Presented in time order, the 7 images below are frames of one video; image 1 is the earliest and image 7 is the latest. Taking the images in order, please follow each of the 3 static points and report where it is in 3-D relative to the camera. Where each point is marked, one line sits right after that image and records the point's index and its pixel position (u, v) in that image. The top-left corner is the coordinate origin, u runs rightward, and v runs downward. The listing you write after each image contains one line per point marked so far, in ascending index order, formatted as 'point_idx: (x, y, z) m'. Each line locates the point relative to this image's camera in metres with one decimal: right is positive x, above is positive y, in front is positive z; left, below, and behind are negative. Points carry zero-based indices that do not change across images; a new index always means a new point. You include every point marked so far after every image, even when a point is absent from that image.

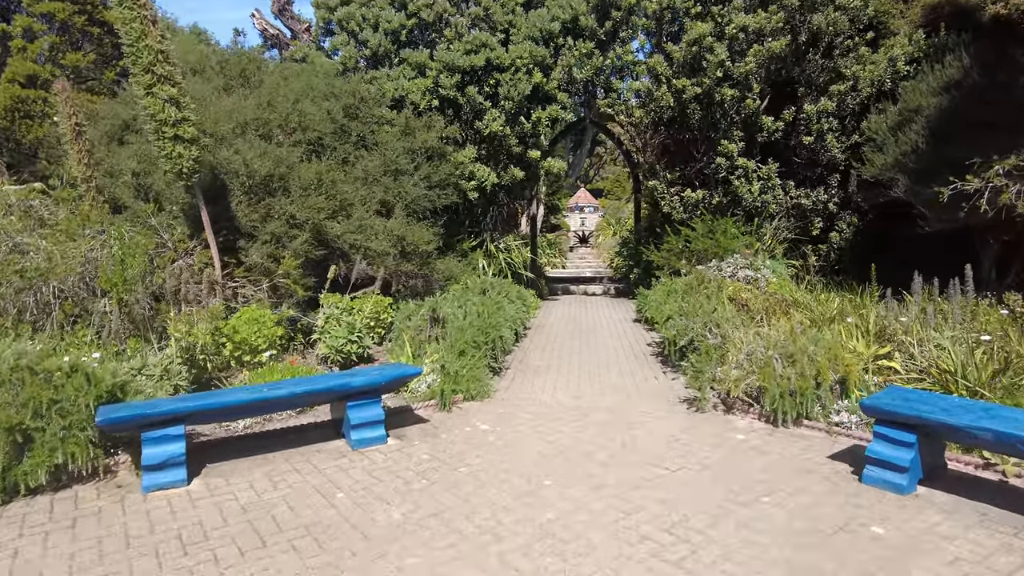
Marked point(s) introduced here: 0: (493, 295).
0: (-0.2, -0.1, +8.7) m
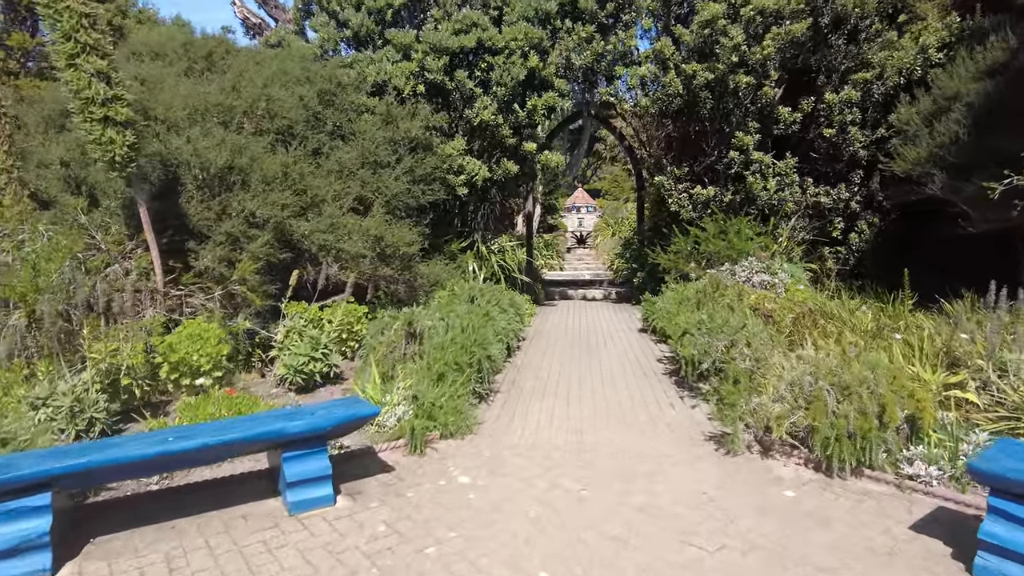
0: (-0.3, -0.2, +7.7) m
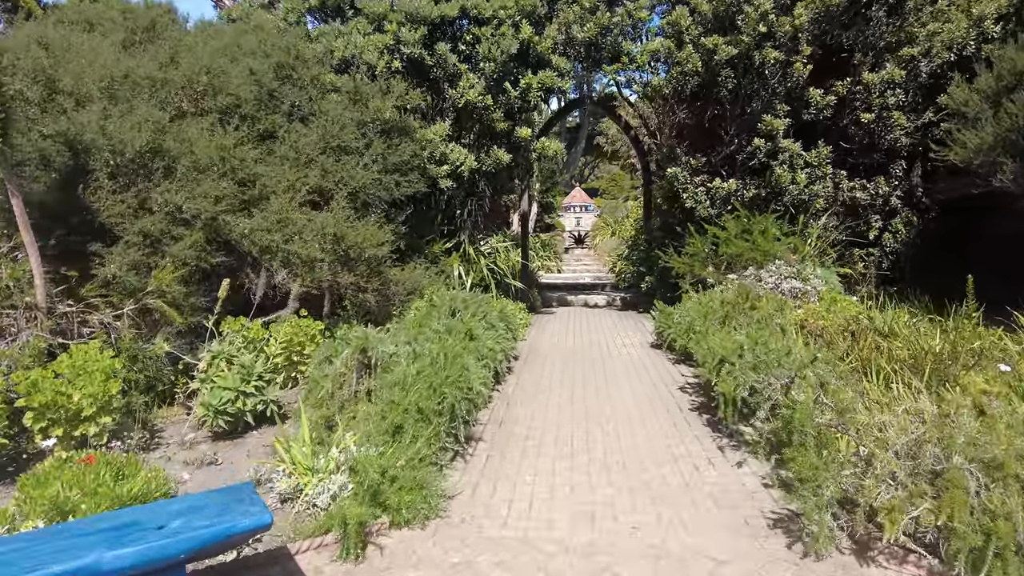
0: (-0.4, -0.3, +6.4) m
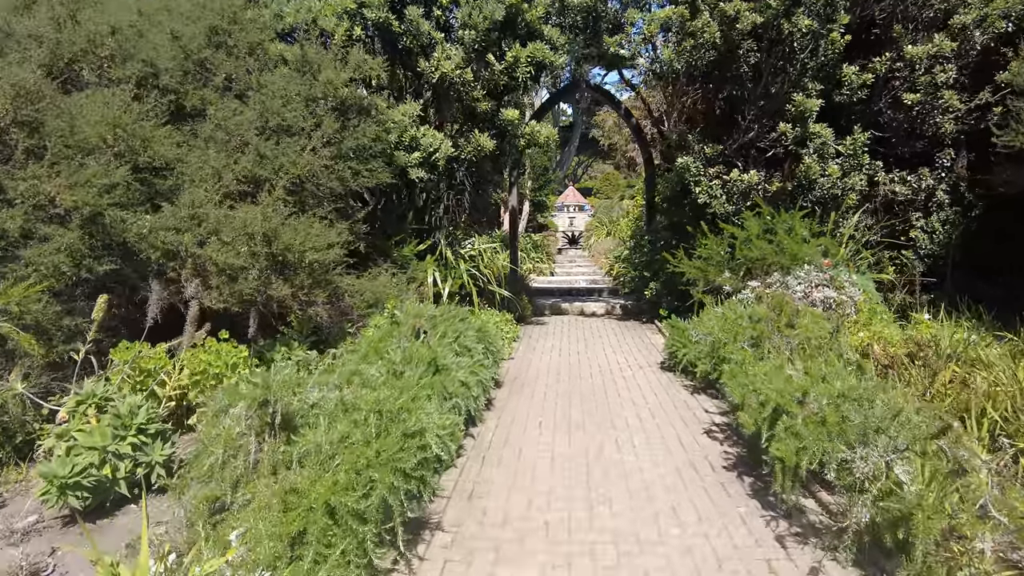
0: (-0.6, -0.4, +5.0) m
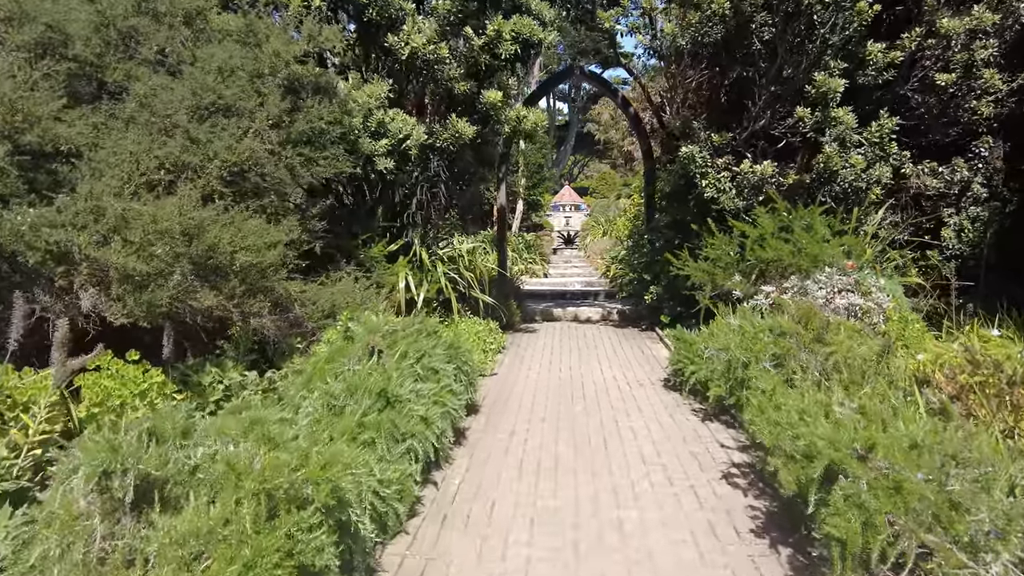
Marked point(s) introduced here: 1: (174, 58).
0: (-0.8, -0.5, +4.1) m
1: (-2.8, +1.9, +5.4) m
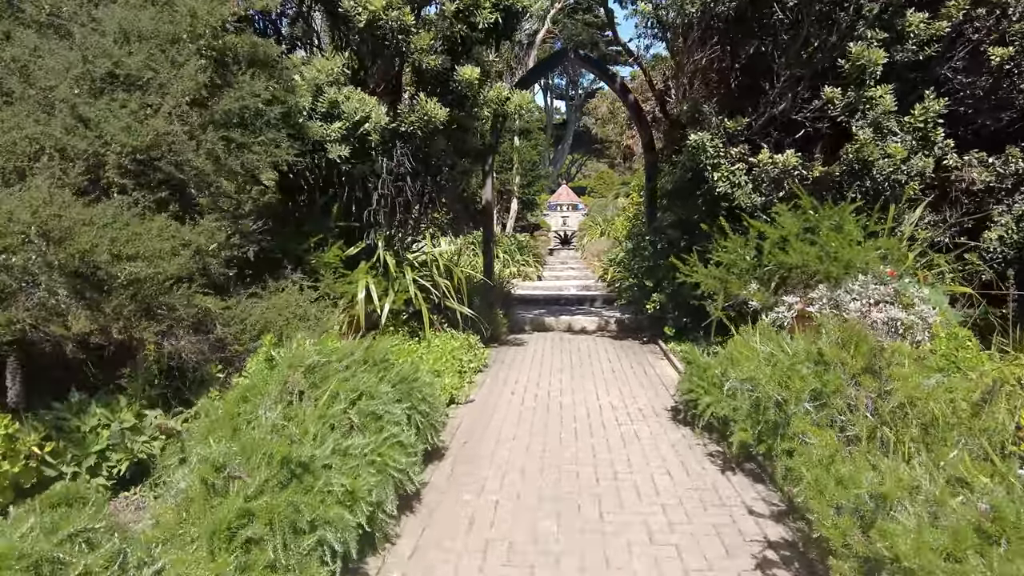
0: (-0.9, -0.6, +3.1) m
1: (-2.9, +1.8, +4.4) m
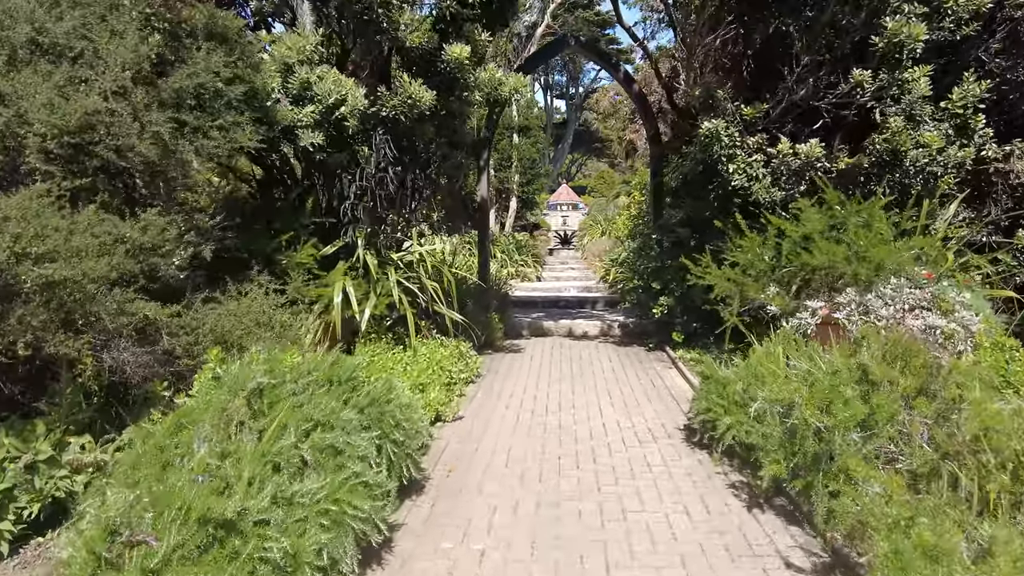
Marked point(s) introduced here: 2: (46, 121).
0: (-1.0, -0.6, +2.5) m
1: (-3.0, +1.8, +3.8) m
2: (-2.3, +0.8, +3.3) m
